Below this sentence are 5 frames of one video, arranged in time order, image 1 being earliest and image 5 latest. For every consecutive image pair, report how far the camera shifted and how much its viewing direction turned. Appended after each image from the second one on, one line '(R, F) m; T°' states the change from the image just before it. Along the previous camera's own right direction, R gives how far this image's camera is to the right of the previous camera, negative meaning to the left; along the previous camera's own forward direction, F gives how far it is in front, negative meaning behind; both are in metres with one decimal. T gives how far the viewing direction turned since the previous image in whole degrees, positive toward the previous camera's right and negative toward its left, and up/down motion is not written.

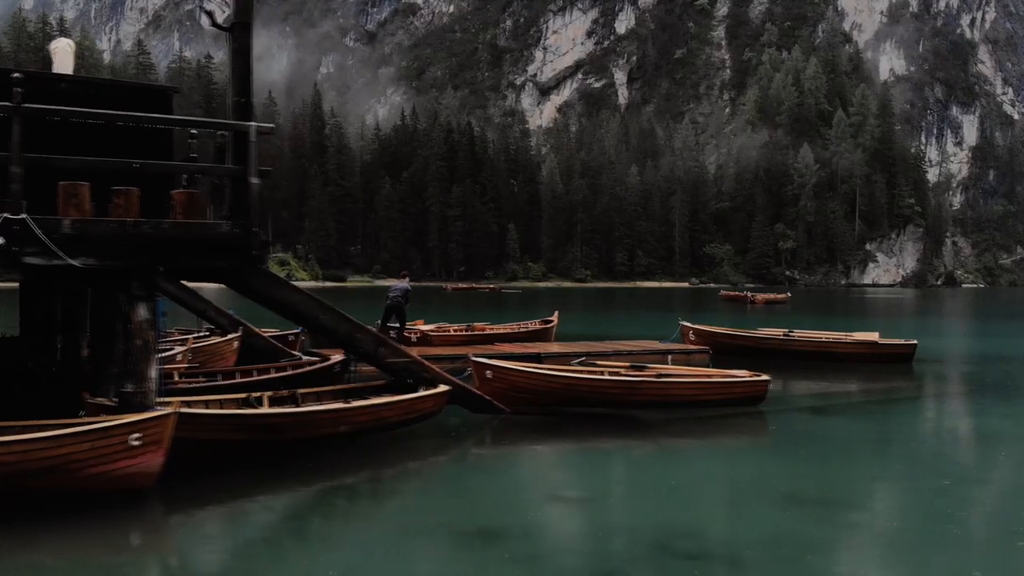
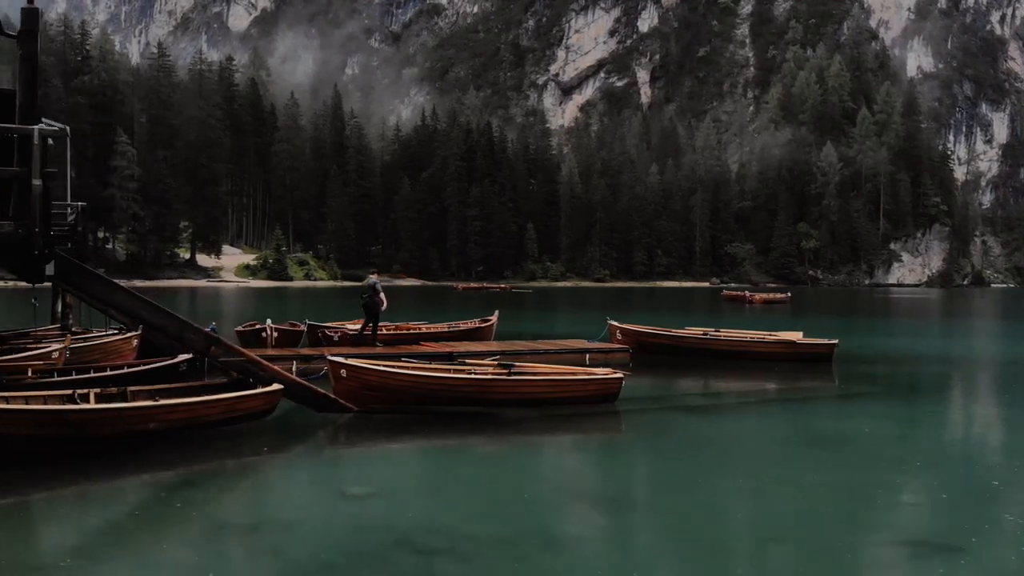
(+2.4, -0.1) m; -1°
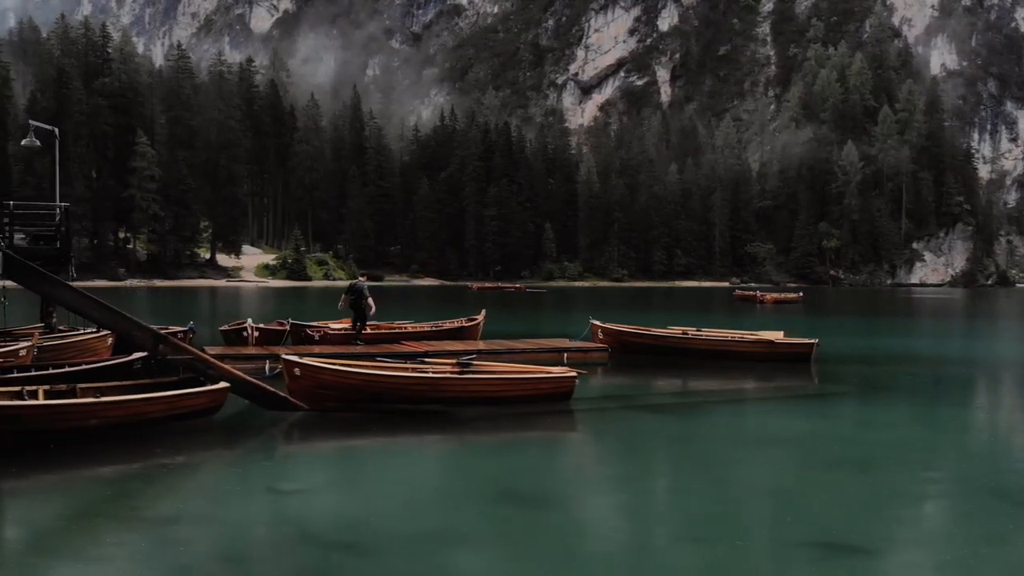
(+1.0, 0.0) m; -1°
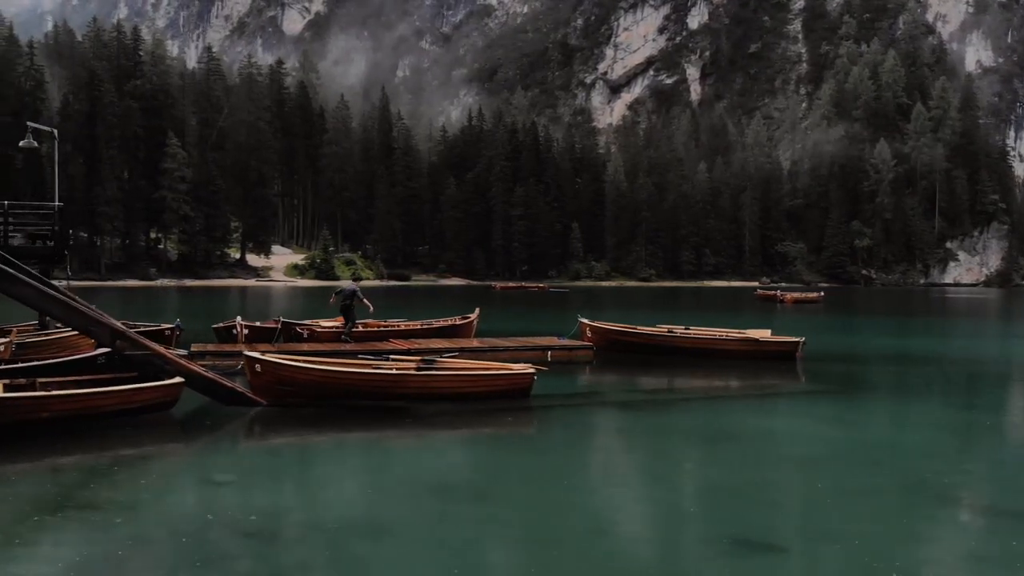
(+1.0, -0.1) m; -2°
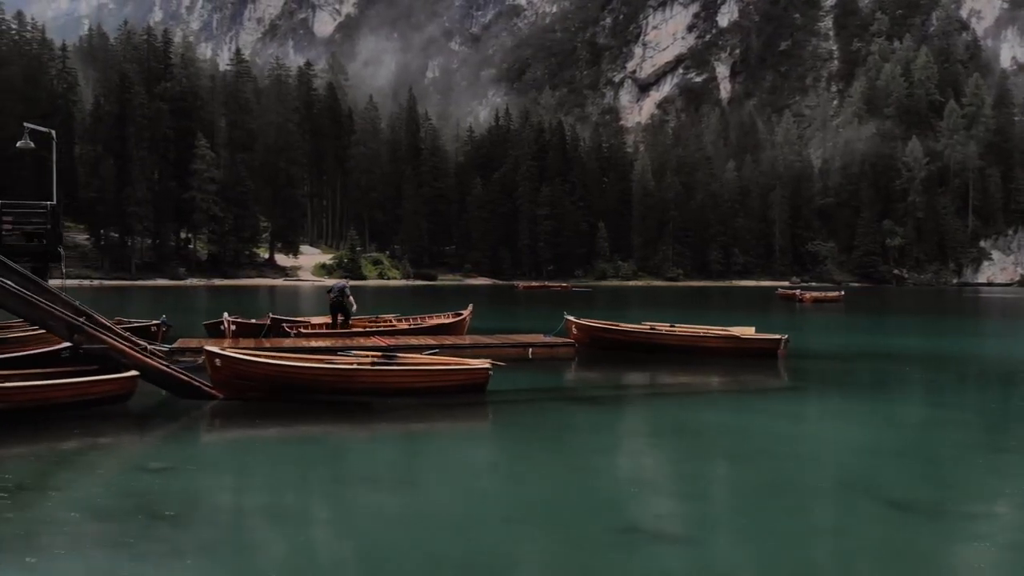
(+1.1, -0.1) m; -2°
